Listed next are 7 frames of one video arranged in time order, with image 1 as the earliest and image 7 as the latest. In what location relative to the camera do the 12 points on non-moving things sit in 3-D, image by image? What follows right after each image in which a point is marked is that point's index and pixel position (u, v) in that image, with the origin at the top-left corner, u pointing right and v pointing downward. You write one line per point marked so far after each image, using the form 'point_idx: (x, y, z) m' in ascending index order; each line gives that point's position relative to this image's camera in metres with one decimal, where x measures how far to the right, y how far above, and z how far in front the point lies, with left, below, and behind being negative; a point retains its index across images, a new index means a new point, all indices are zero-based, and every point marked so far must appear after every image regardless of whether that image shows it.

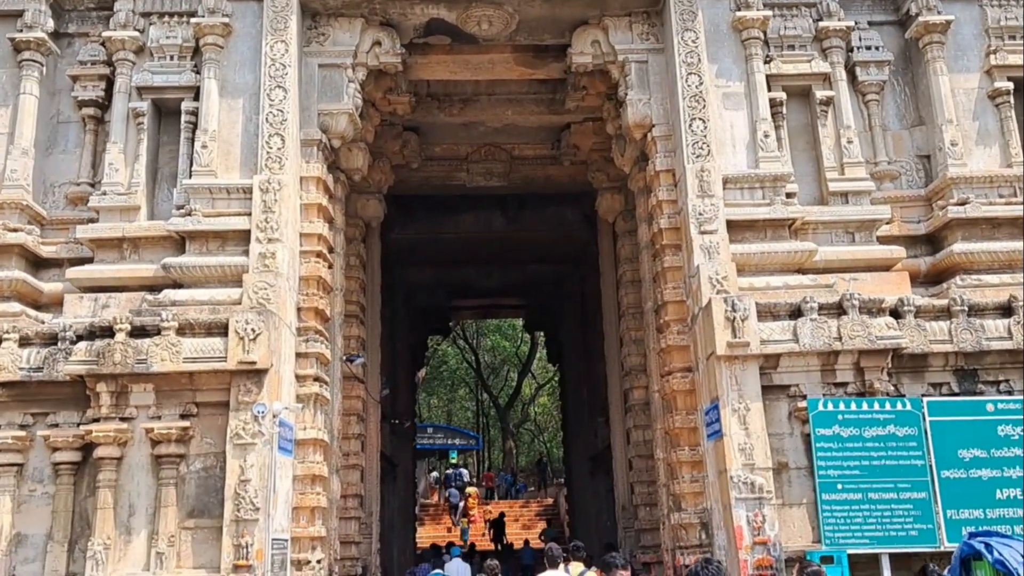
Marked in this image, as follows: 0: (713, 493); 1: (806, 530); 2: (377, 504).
0: (+1.6, -1.6, +7.4) m
1: (+2.1, -1.8, +7.0) m
2: (-1.5, -2.4, +10.8) m
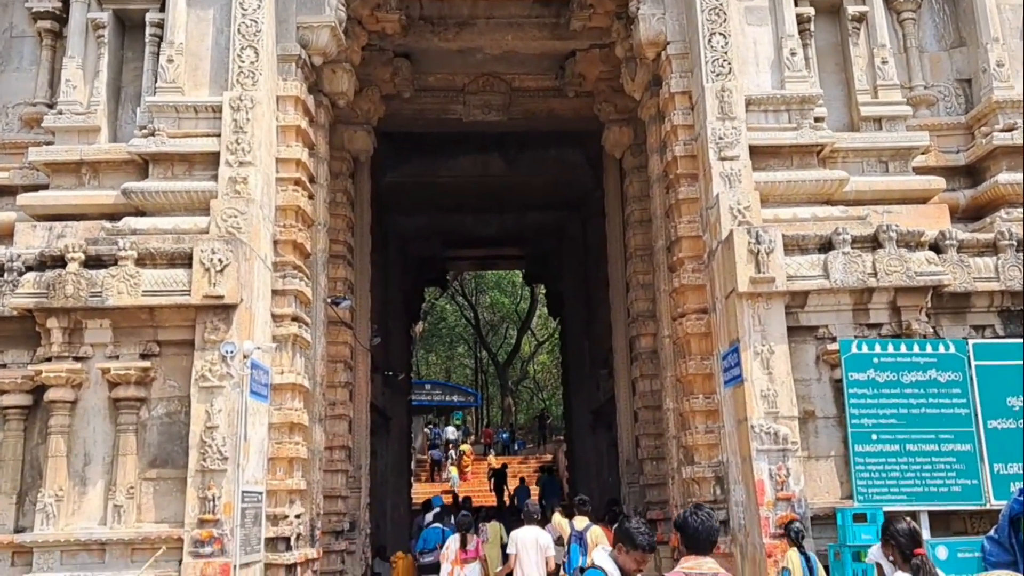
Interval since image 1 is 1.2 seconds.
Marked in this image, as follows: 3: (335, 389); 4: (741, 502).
0: (+1.5, -1.1, +6.7) m
1: (+2.1, -1.3, +6.3) m
2: (-1.5, -1.8, +10.1) m
3: (-1.7, -1.0, +9.3) m
4: (+1.6, -1.4, +6.5) m
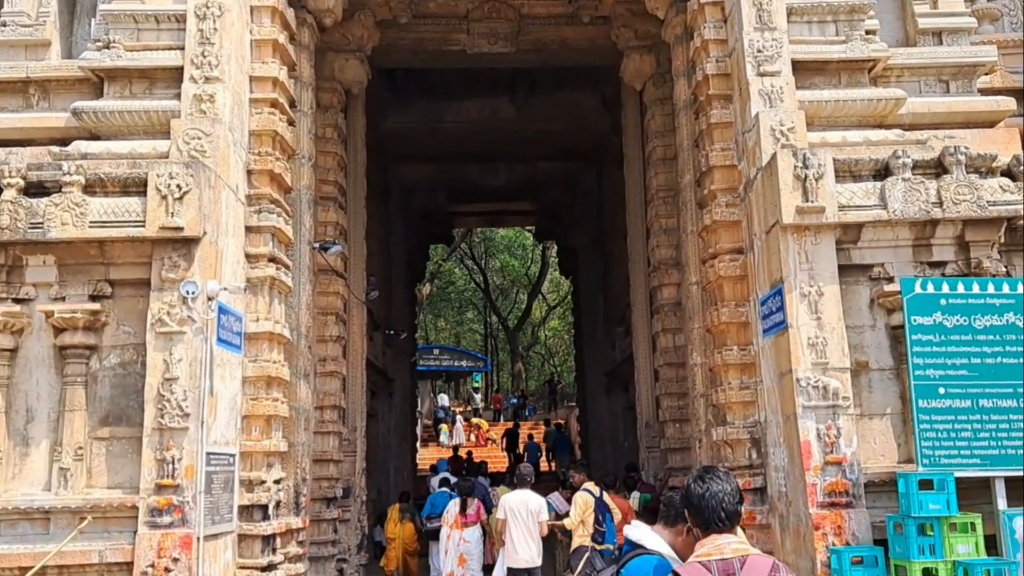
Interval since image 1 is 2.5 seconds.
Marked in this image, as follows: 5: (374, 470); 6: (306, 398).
0: (+1.6, -0.7, +5.8) m
1: (+2.1, -0.9, +5.4) m
2: (-1.4, -1.3, +9.3) m
3: (-1.6, -0.5, +8.5) m
4: (+1.6, -1.0, +5.6) m
5: (-1.8, -2.3, +12.2) m
6: (-1.6, -0.8, +7.3) m
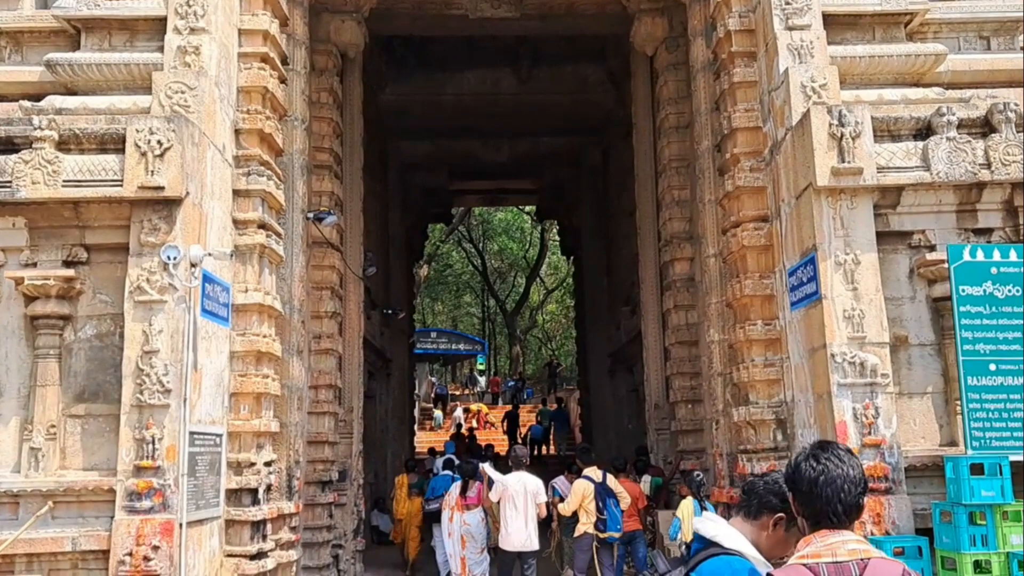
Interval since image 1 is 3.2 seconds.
0: (+1.6, -0.5, +5.4) m
1: (+2.2, -0.7, +5.0) m
2: (-1.4, -1.0, +8.9) m
3: (-1.6, -0.3, +8.0) m
4: (+1.6, -0.9, +5.2) m
5: (-1.7, -2.0, +11.8) m
6: (-1.5, -0.6, +6.8) m
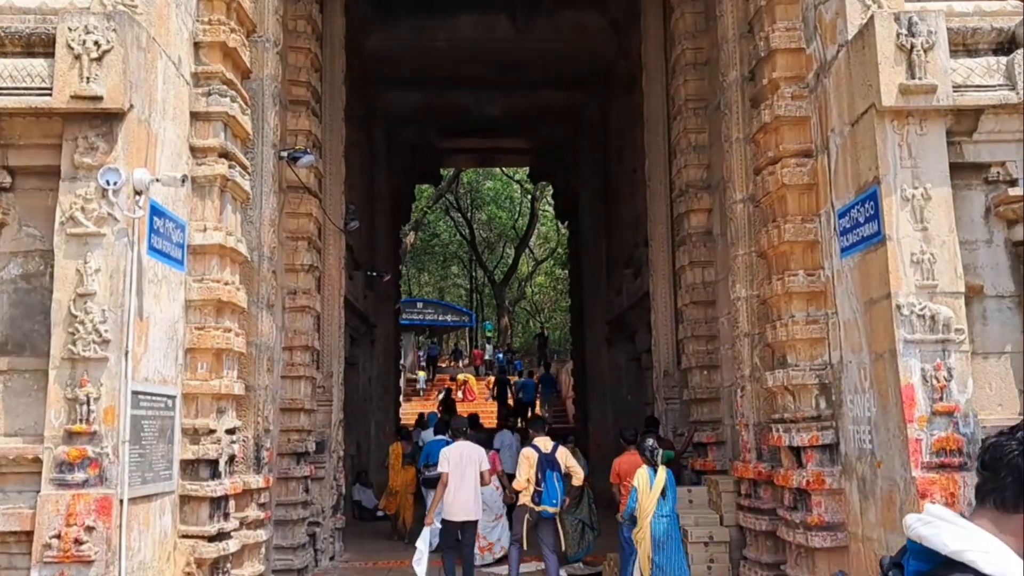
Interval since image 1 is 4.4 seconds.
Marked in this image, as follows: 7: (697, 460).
0: (+1.6, -0.2, +4.6) m
1: (+2.2, -0.5, +4.3) m
2: (-1.4, -0.6, +8.1) m
3: (-1.6, +0.1, +7.2) m
4: (+1.7, -0.6, +4.5) m
5: (-1.8, -1.6, +11.0) m
6: (-1.5, -0.3, +6.0) m
7: (+1.4, -1.3, +7.0) m
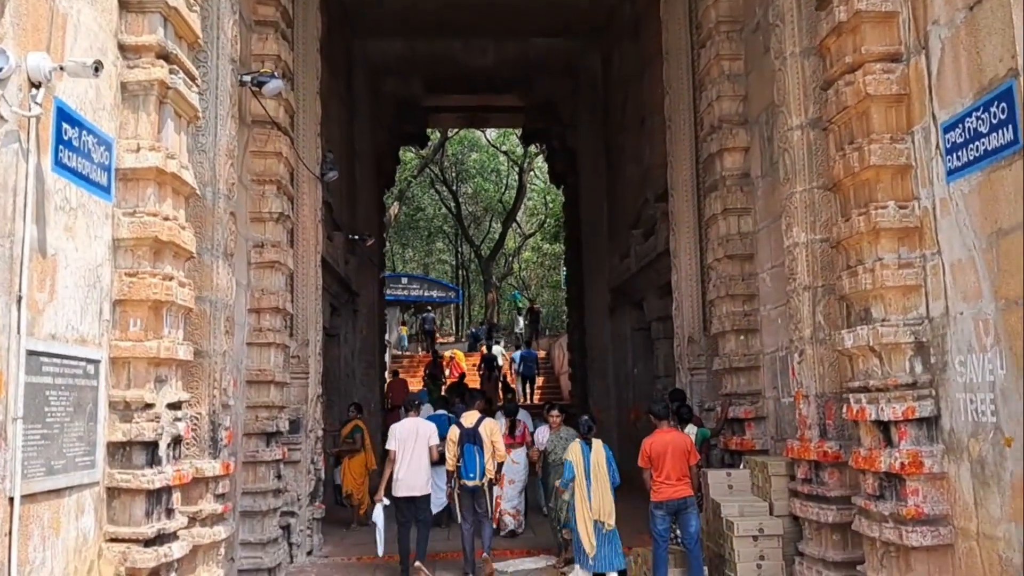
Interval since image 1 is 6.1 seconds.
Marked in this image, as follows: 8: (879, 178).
0: (+1.7, 0.0, +3.6) m
1: (+2.3, -0.2, +3.3) m
2: (-1.4, -0.3, +7.0) m
3: (-1.6, +0.4, +6.1) m
4: (+1.7, -0.3, +3.5) m
5: (-1.9, -1.2, +10.0) m
6: (-1.5, 0.0, +5.0) m
7: (+1.4, -1.0, +6.1) m
8: (+1.6, +0.5, +4.1) m
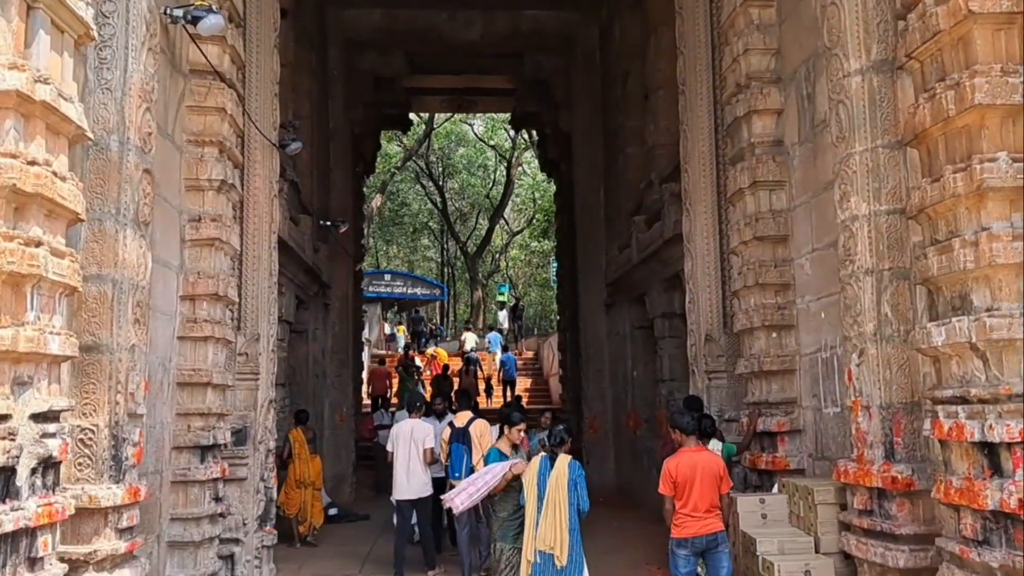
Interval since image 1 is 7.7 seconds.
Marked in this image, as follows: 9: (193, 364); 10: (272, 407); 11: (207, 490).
0: (+1.7, +0.1, +2.7) m
1: (+2.3, -0.2, +2.3) m
2: (-1.5, -0.2, +6.0) m
3: (-1.6, +0.5, +5.1) m
4: (+1.7, -0.3, +2.5) m
5: (-2.0, -1.1, +8.9) m
6: (-1.5, +0.1, +3.9) m
7: (+1.3, -0.9, +5.1) m
8: (+1.5, +0.5, +3.2) m
9: (-1.6, -0.4, +4.9) m
10: (-1.5, -0.7, +6.0) m
11: (-1.6, -1.0, +4.9) m
